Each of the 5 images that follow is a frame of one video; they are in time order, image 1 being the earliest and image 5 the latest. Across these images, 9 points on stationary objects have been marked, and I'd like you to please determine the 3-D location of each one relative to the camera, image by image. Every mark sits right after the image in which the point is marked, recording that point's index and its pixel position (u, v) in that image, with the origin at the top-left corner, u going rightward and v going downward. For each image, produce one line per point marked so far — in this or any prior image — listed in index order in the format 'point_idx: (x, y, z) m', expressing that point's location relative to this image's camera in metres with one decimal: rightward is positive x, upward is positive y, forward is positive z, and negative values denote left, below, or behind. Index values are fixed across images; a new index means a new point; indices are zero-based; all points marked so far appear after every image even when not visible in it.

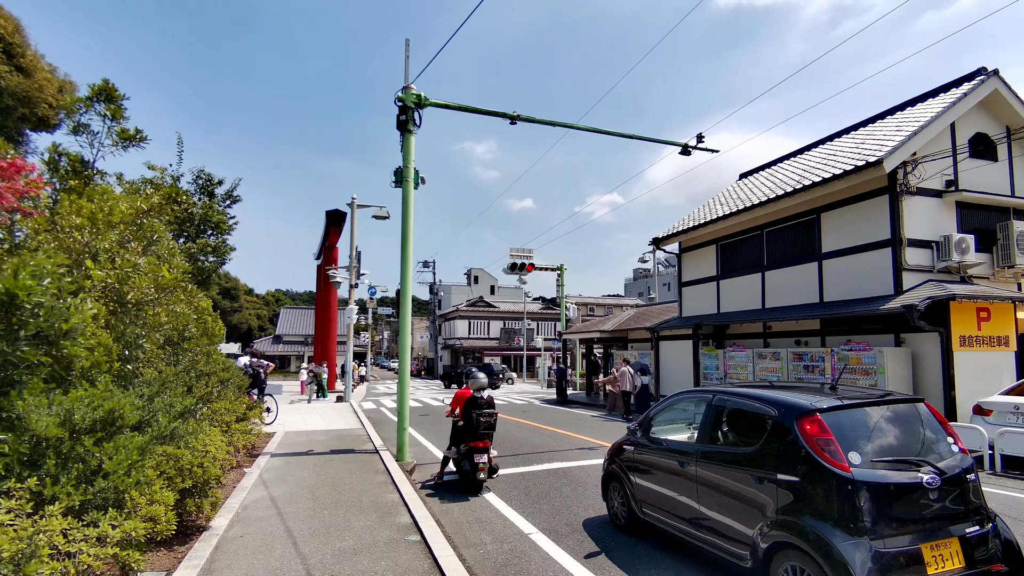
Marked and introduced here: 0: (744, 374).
0: (+5.9, -2.2, +13.4) m
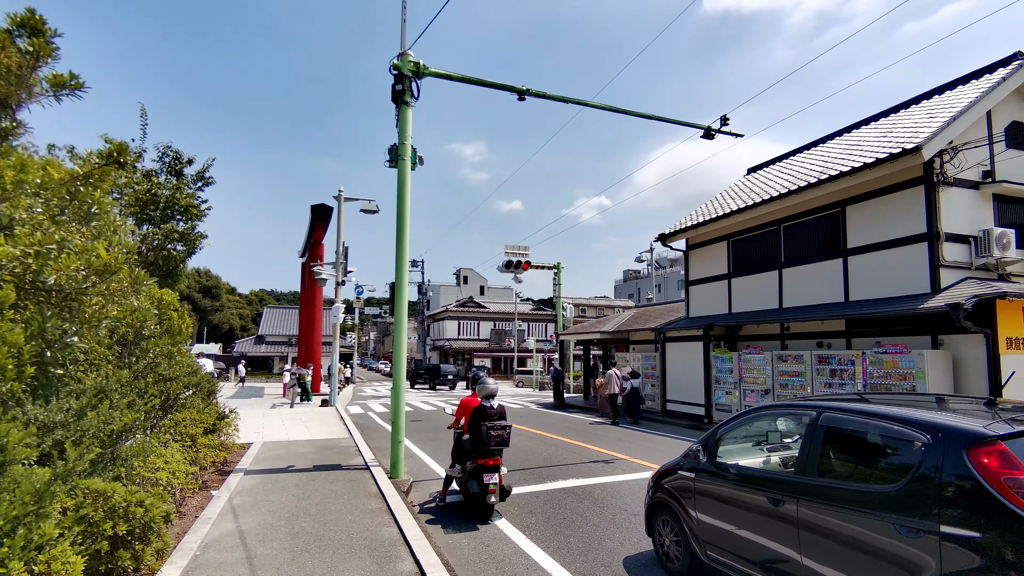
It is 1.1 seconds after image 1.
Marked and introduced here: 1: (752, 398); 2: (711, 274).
0: (+5.9, -2.2, +12.5) m
1: (+5.8, -2.7, +12.7) m
2: (+5.9, +0.4, +15.6) m
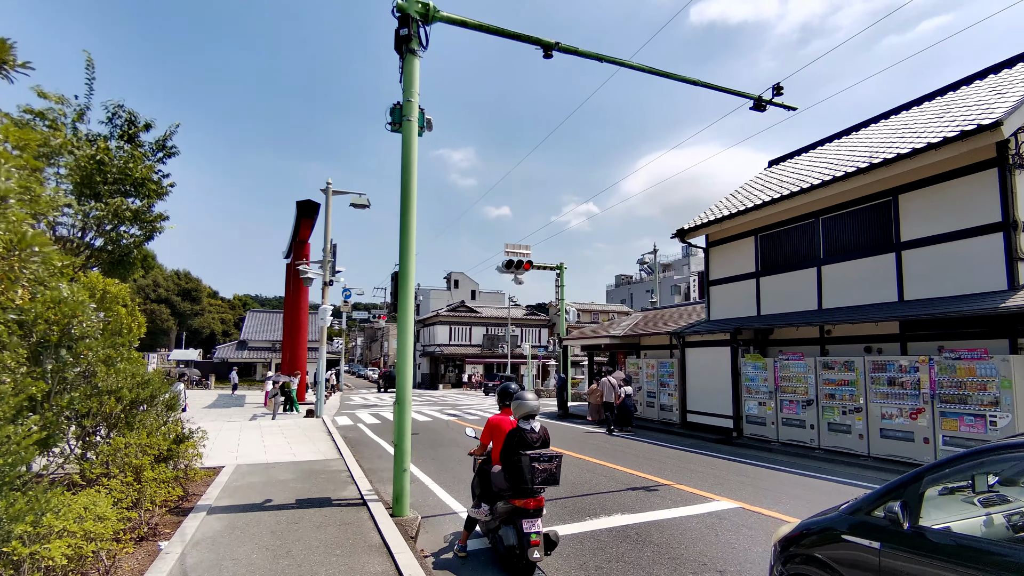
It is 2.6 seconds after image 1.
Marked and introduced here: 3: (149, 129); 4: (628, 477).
0: (+6.2, -2.1, +11.2) m
1: (+6.1, -2.6, +11.4) m
2: (+6.1, +0.4, +14.3) m
3: (-4.9, +2.1, +7.0) m
4: (+1.7, -2.8, +7.9) m
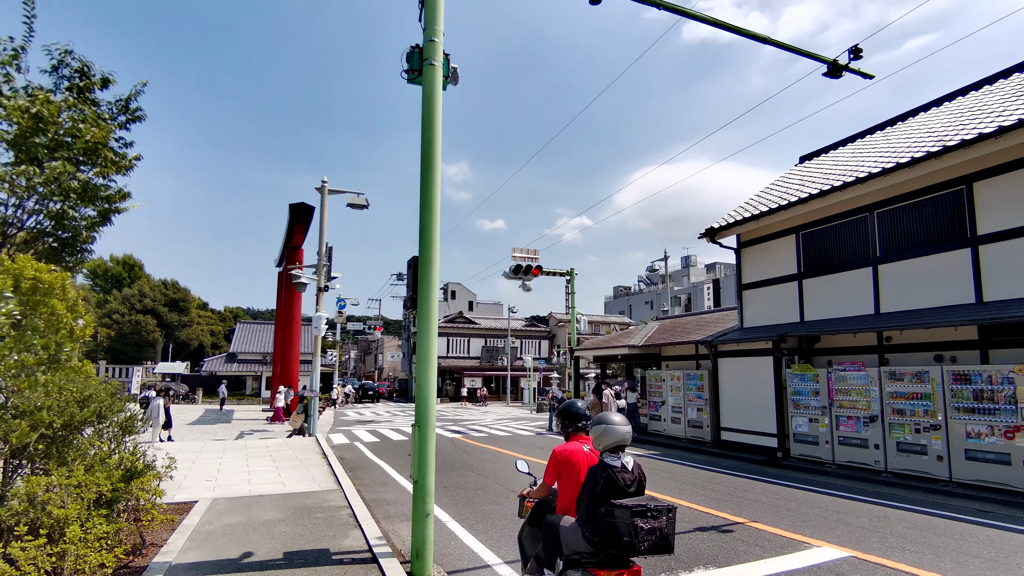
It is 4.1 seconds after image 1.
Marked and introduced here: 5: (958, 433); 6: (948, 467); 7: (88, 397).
0: (+6.6, -2.2, +9.9) m
1: (+6.5, -2.7, +10.1) m
2: (+6.5, +0.3, +13.1) m
3: (-4.4, +2.2, +5.7) m
4: (+2.2, -2.8, +6.5) m
5: (+7.2, -2.4, +8.5) m
6: (+7.1, -2.9, +8.6) m
7: (-3.7, -1.0, +4.6) m
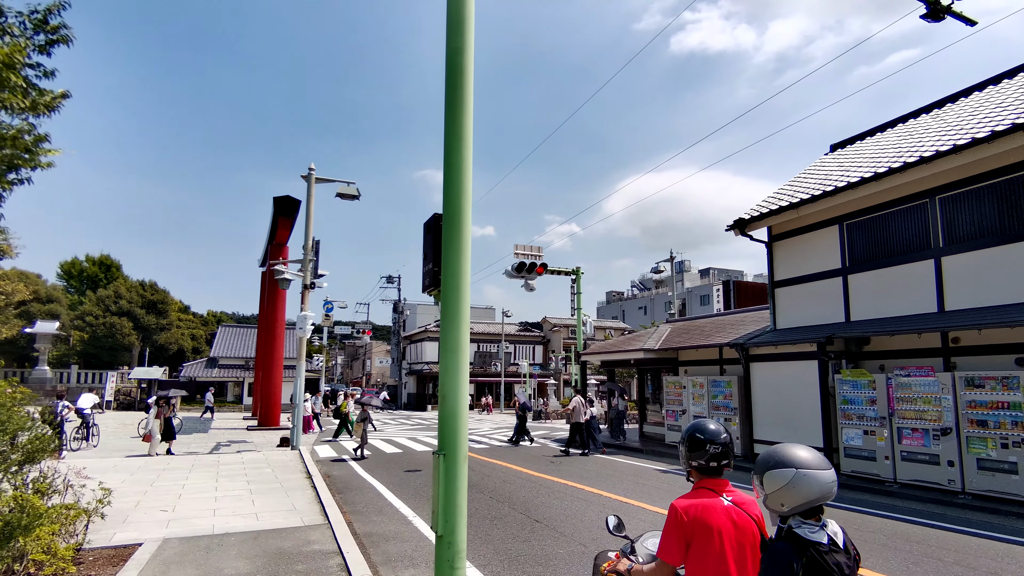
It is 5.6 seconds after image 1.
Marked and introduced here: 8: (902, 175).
0: (+6.9, -2.1, +8.6) m
1: (+6.8, -2.5, +8.8) m
2: (+6.7, +0.4, +11.8) m
3: (-4.0, +2.4, +4.3) m
4: (+2.6, -2.6, +5.2) m
5: (+7.5, -2.2, +7.2) m
6: (+7.5, -2.8, +7.3) m
7: (-3.3, -0.7, +3.2) m
8: (+7.2, +2.1, +9.7) m
